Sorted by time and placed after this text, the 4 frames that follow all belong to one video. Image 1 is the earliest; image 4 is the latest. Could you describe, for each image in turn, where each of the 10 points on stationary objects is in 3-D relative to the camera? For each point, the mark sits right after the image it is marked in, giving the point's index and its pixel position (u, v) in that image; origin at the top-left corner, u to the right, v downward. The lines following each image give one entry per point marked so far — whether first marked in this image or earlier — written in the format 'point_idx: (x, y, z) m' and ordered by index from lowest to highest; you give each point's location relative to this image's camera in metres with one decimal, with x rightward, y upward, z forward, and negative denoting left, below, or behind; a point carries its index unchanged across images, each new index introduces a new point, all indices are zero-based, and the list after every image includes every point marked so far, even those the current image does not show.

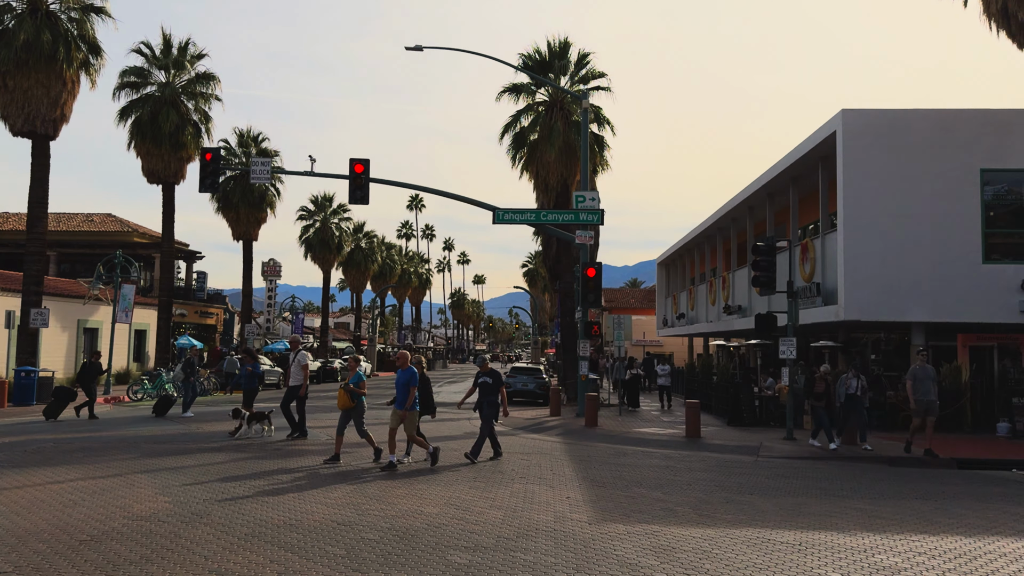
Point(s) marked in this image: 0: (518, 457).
0: (+0.1, -2.7, +13.9) m
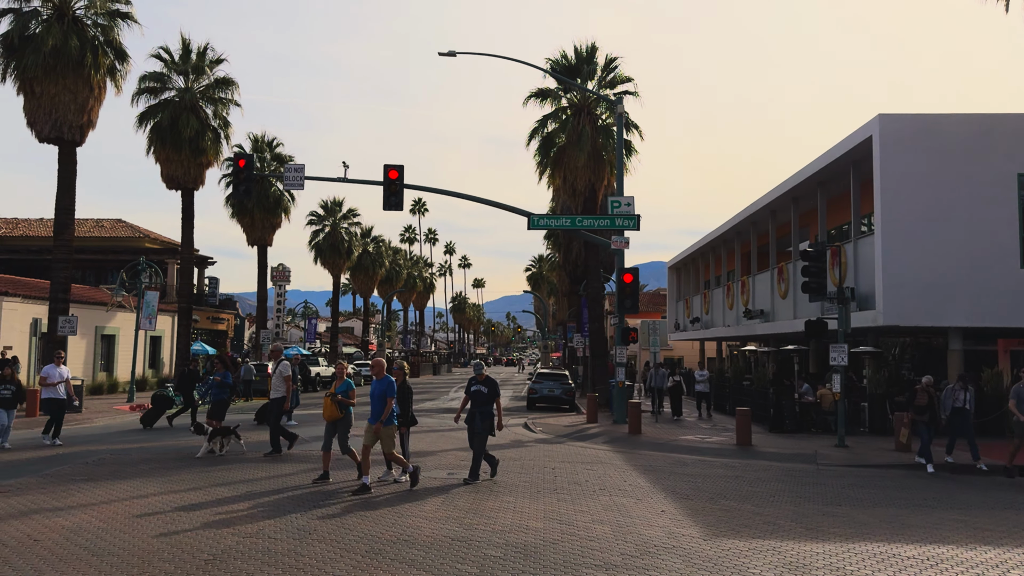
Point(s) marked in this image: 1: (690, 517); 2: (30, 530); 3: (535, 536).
0: (+1.1, -2.9, +13.8) m
1: (+2.0, -2.5, +9.4) m
2: (-4.6, -2.3, +8.2) m
3: (+0.2, -2.4, +8.2) m
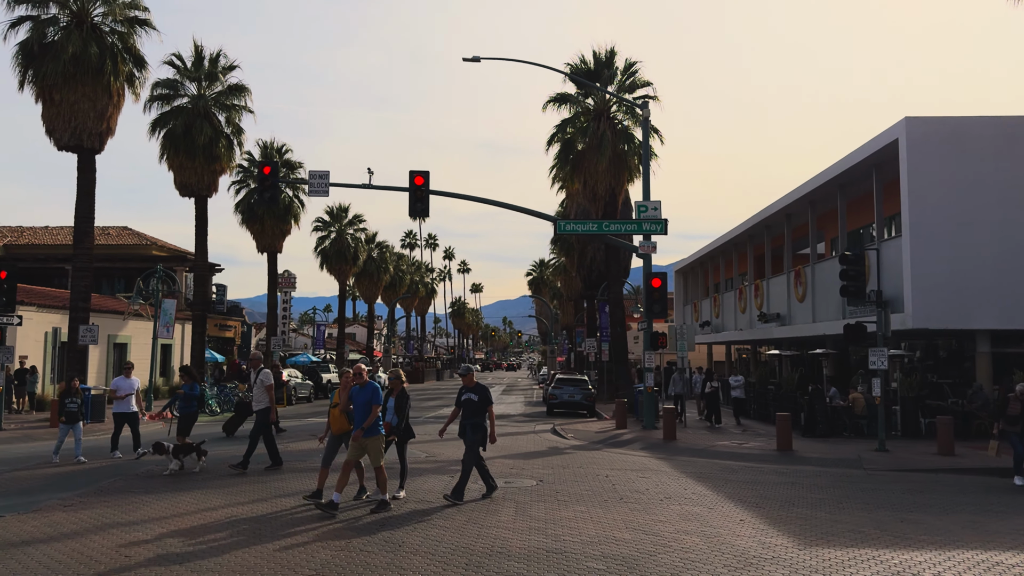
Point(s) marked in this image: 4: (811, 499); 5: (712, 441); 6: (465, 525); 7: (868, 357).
0: (+2.0, -3.0, +13.7) m
1: (+2.8, -2.6, +9.3) m
2: (-3.7, -2.4, +8.1) m
3: (+1.1, -2.4, +8.1) m
4: (+4.0, -2.8, +11.5) m
5: (+4.5, -3.4, +19.2) m
6: (-0.5, -2.5, +9.1) m
7: (+7.3, -1.4, +17.7) m
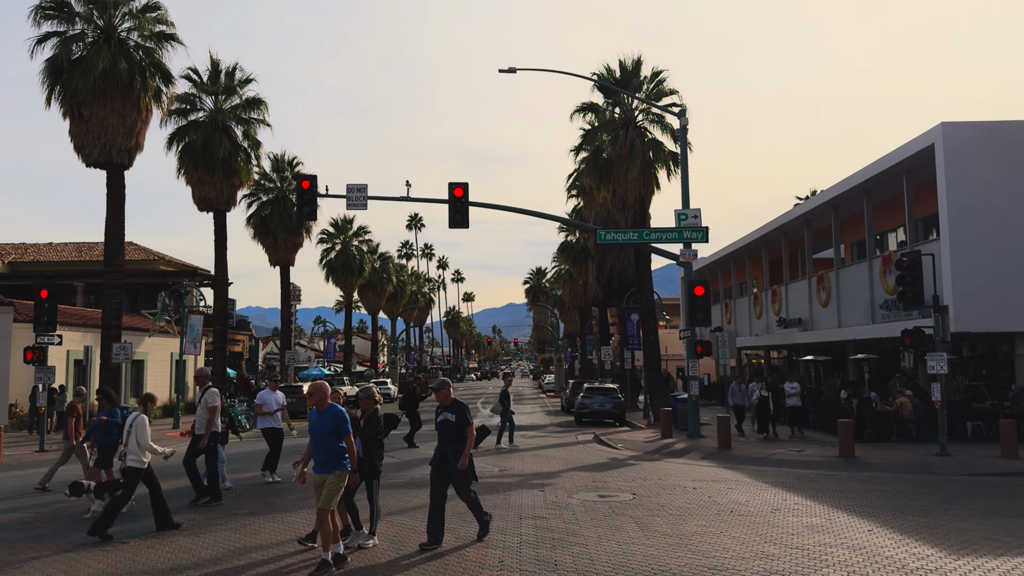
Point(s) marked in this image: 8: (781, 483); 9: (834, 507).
0: (+3.3, -3.1, +13.7) m
1: (+4.3, -2.7, +9.3) m
2: (-2.3, -2.6, +7.9) m
3: (+2.5, -2.6, +8.0) m
4: (+5.3, -2.9, +11.5) m
5: (+5.7, -3.6, +19.2) m
6: (+0.9, -2.7, +9.0) m
7: (+8.6, -1.5, +17.8) m
8: (+4.4, -3.2, +14.0) m
9: (+4.2, -2.9, +11.3) m
